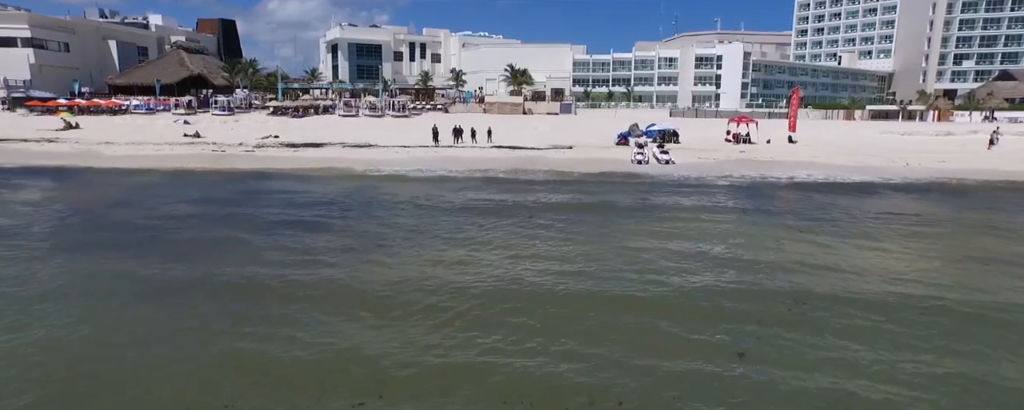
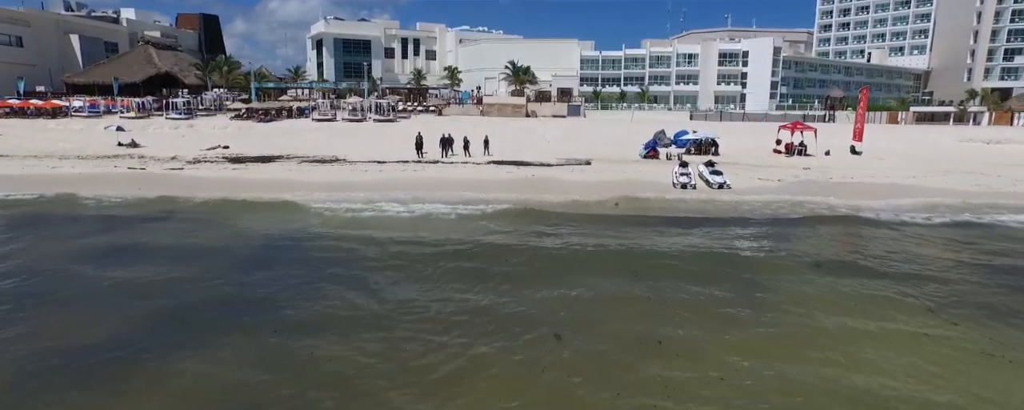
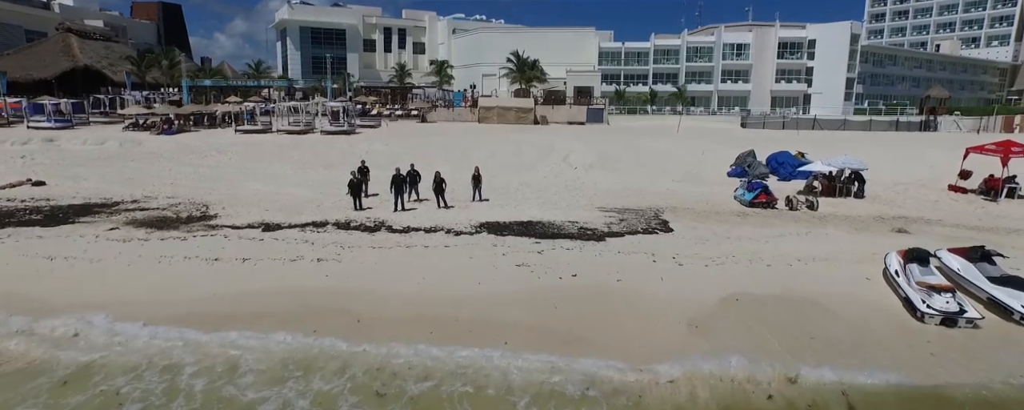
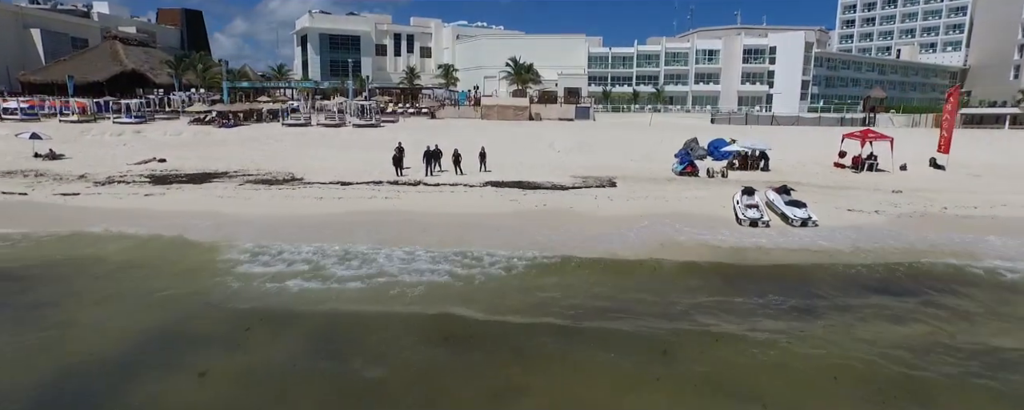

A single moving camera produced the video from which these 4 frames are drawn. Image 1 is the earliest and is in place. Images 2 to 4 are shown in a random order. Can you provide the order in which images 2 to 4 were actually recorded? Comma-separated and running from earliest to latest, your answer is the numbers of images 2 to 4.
2, 4, 3
